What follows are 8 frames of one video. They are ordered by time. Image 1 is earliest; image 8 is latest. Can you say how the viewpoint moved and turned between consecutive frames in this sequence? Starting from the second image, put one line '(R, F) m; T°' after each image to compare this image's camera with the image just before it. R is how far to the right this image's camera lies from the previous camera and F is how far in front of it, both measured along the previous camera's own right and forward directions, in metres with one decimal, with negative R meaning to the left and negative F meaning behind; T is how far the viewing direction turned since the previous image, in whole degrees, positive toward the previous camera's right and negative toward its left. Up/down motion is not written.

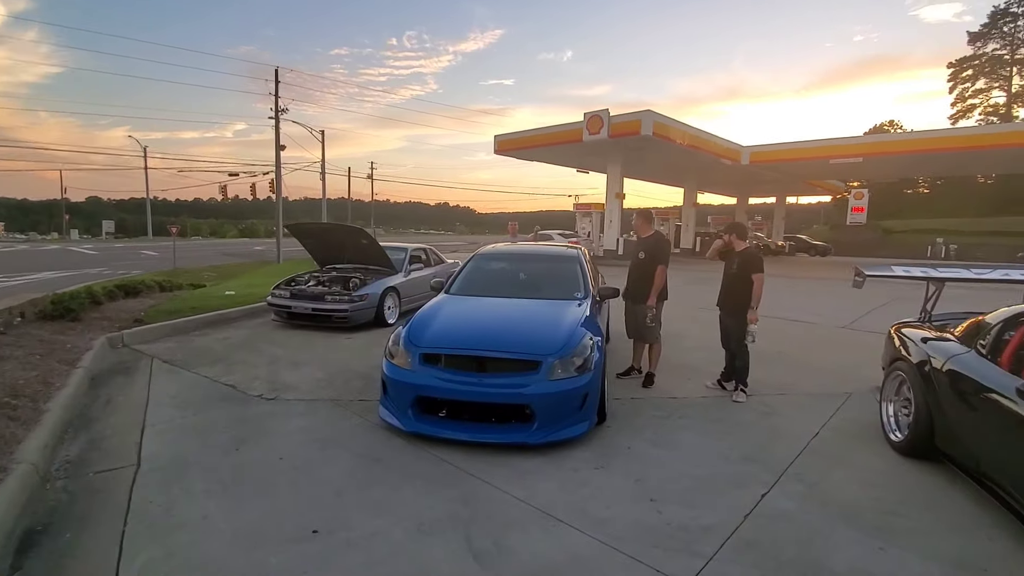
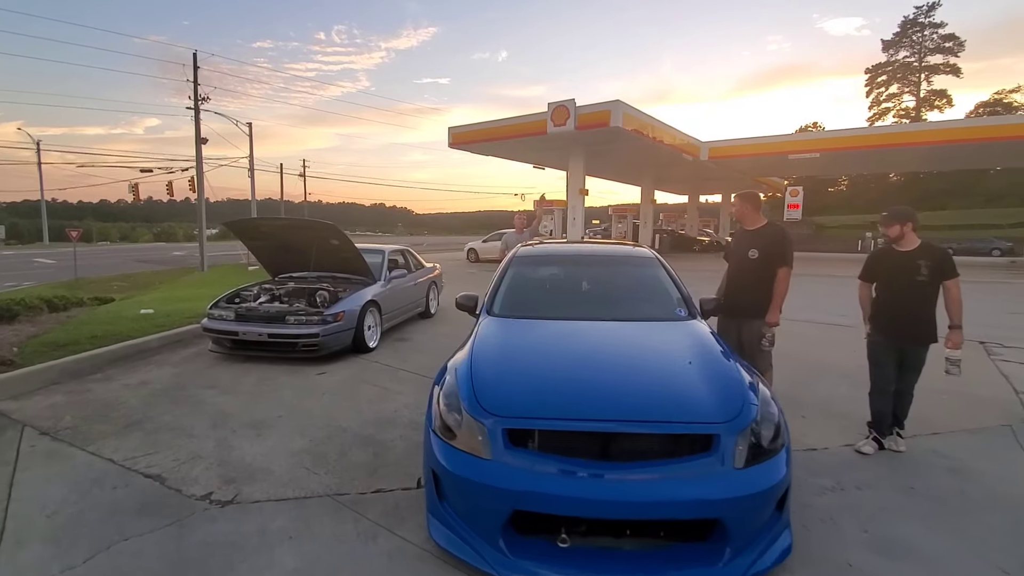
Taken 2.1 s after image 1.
(-1.0, +1.8) m; +7°
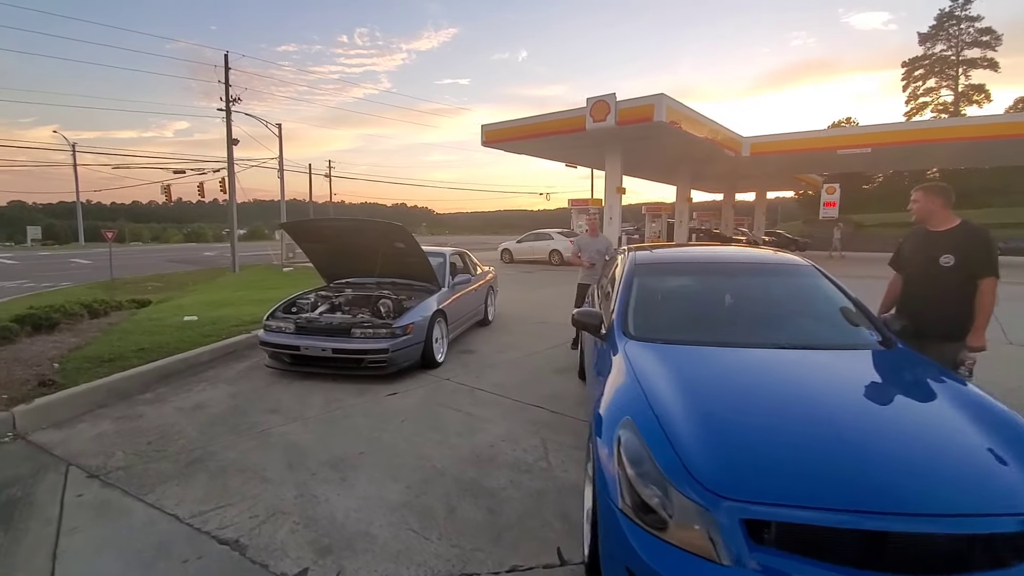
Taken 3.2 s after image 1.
(-0.7, +0.7) m; -2°
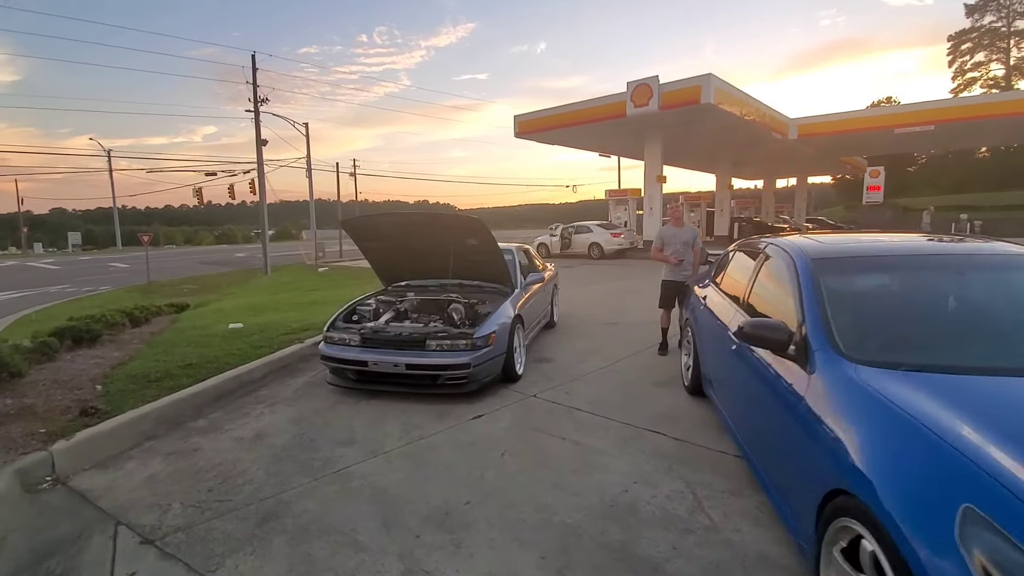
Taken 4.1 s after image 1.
(-0.7, +0.7) m; -3°
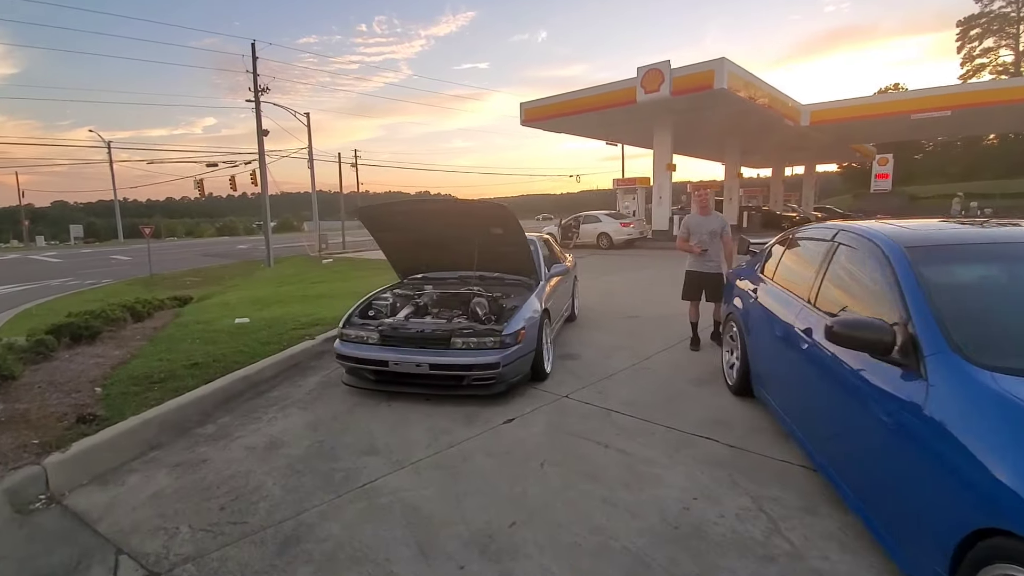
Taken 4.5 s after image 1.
(-0.2, +0.4) m; 0°
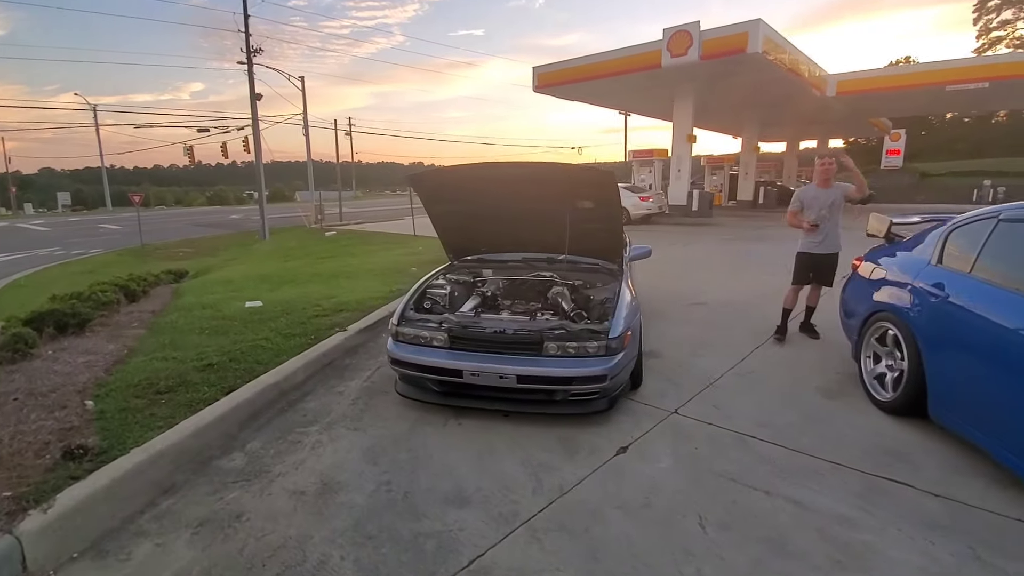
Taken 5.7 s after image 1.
(-0.7, +0.9) m; +1°
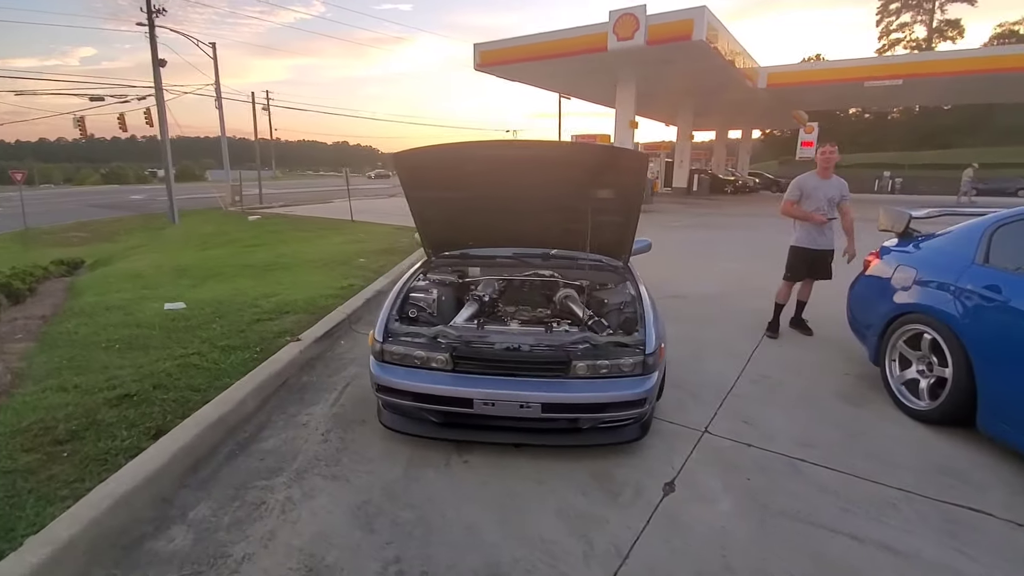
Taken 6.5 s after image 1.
(-0.4, +0.6) m; +8°
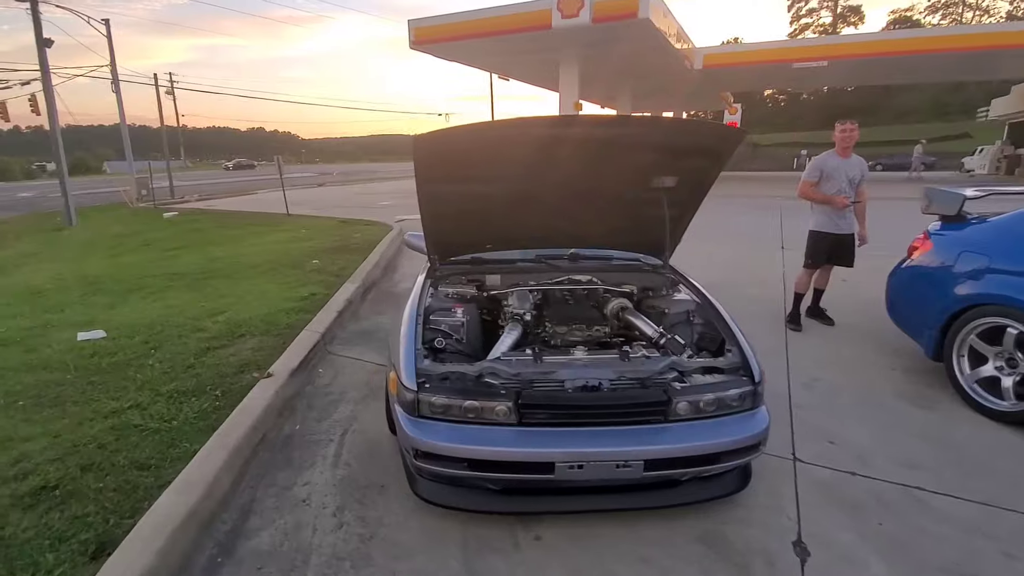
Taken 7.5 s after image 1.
(-0.6, +0.7) m; +7°
